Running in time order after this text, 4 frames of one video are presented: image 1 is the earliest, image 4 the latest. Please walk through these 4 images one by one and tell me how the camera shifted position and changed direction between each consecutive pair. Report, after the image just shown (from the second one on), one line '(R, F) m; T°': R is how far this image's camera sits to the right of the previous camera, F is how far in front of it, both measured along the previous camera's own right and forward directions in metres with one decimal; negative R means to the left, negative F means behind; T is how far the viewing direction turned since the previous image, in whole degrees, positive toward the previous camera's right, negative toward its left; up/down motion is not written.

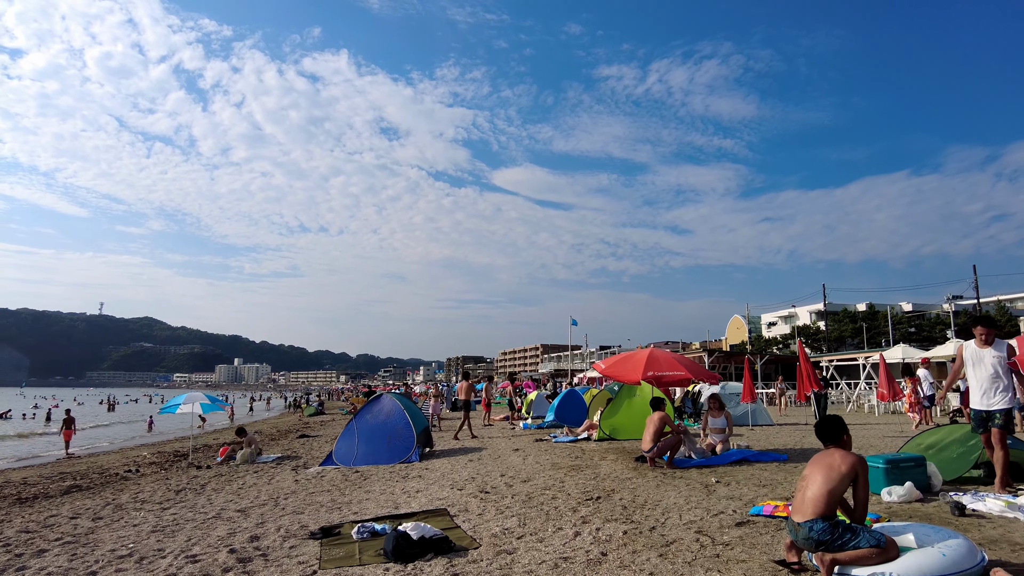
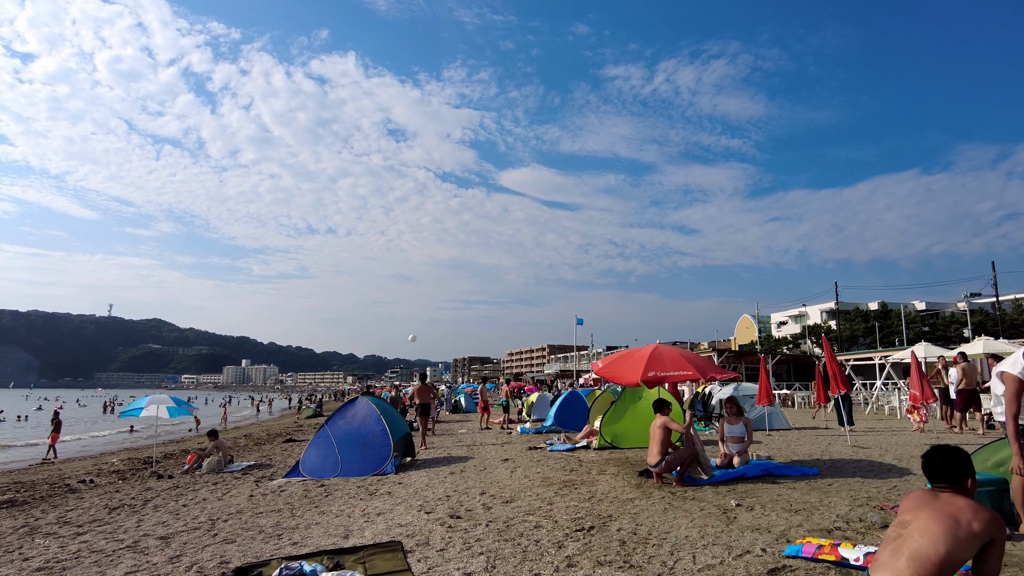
(+0.4, +1.4) m; -1°
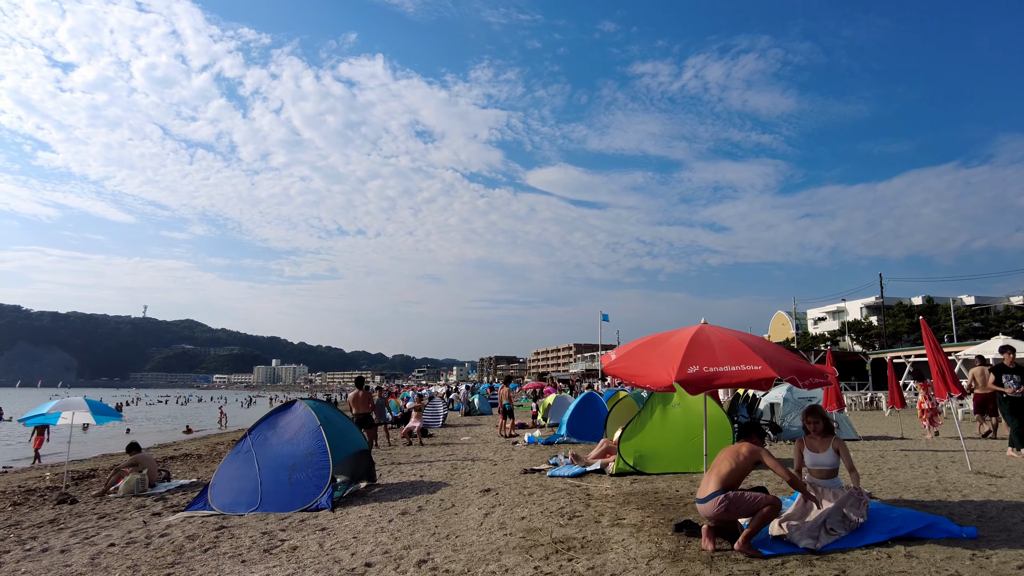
(+0.6, +3.1) m; -3°
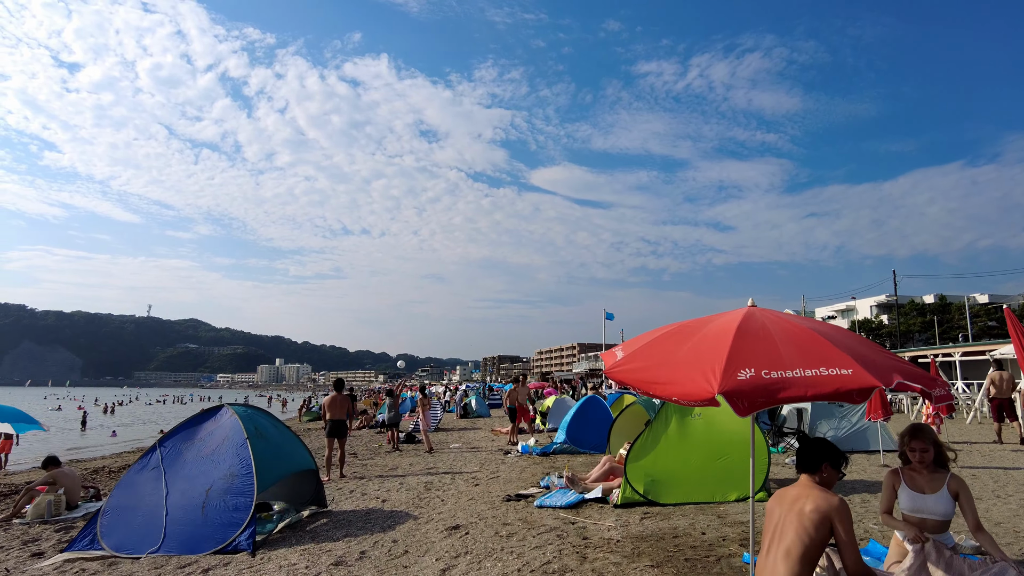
(+0.3, +1.8) m; 0°
